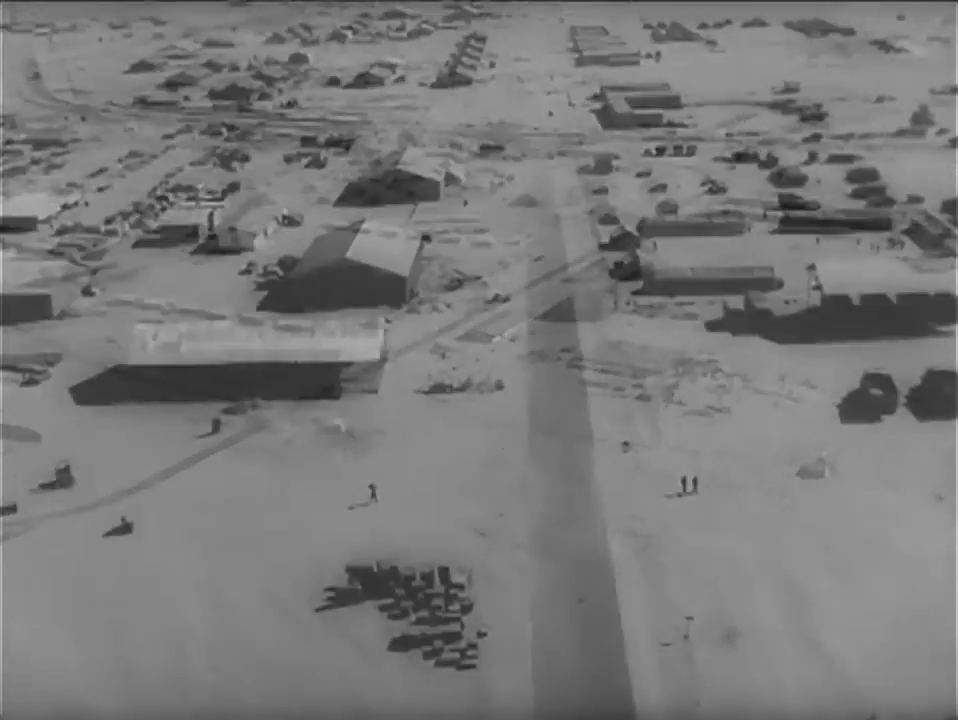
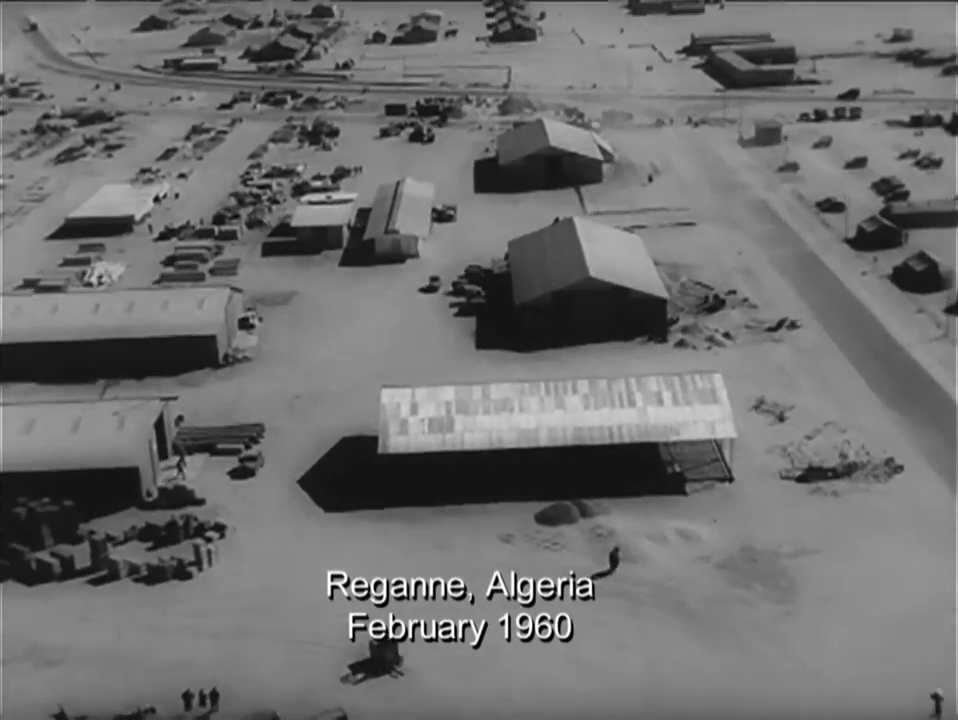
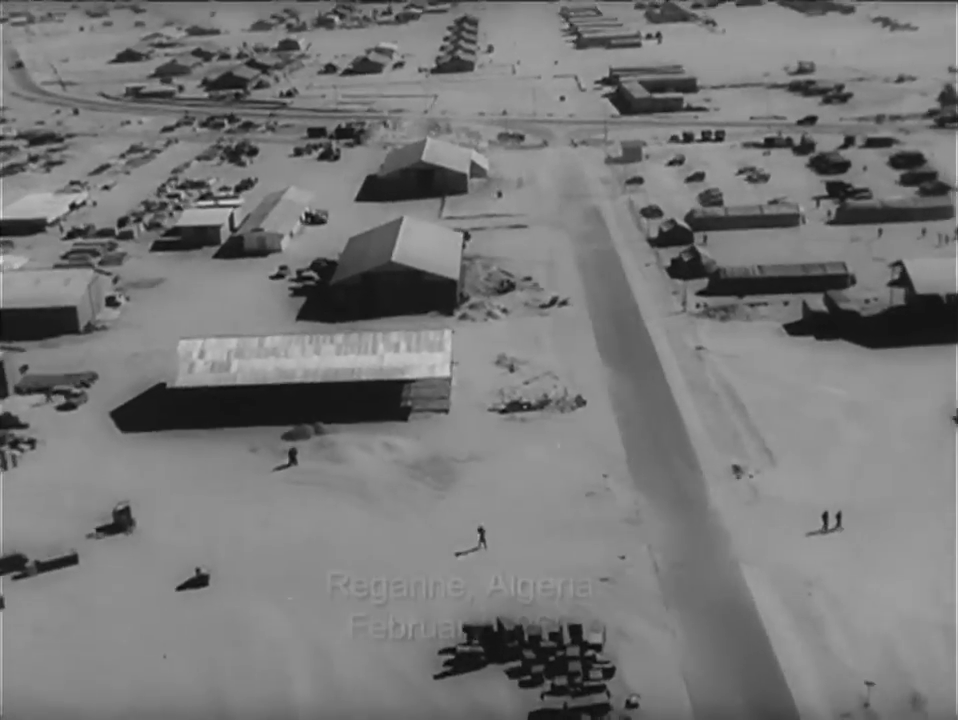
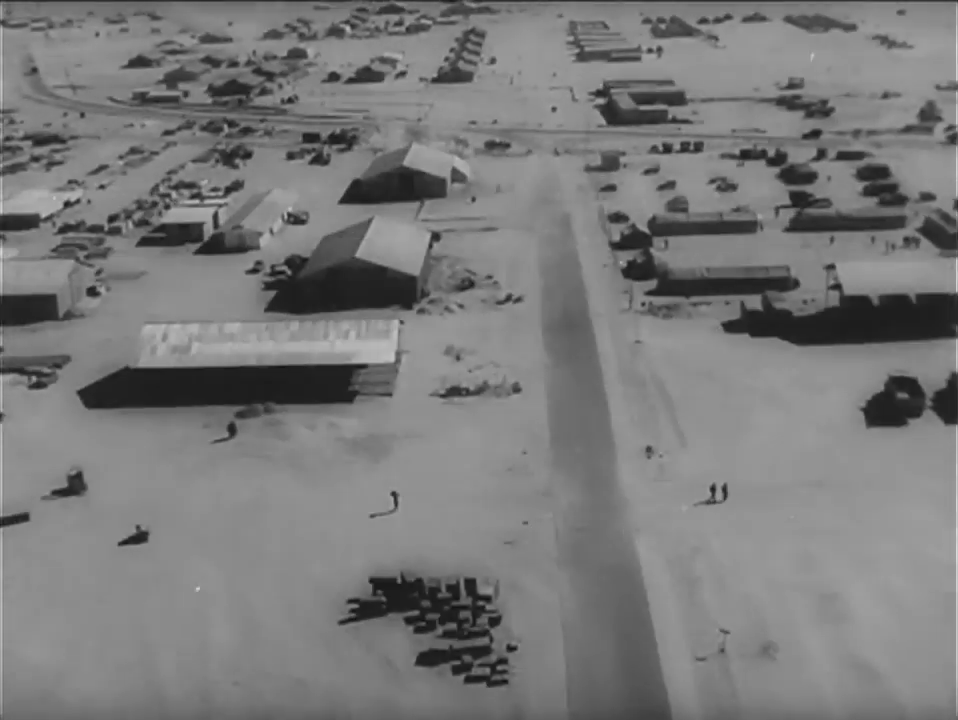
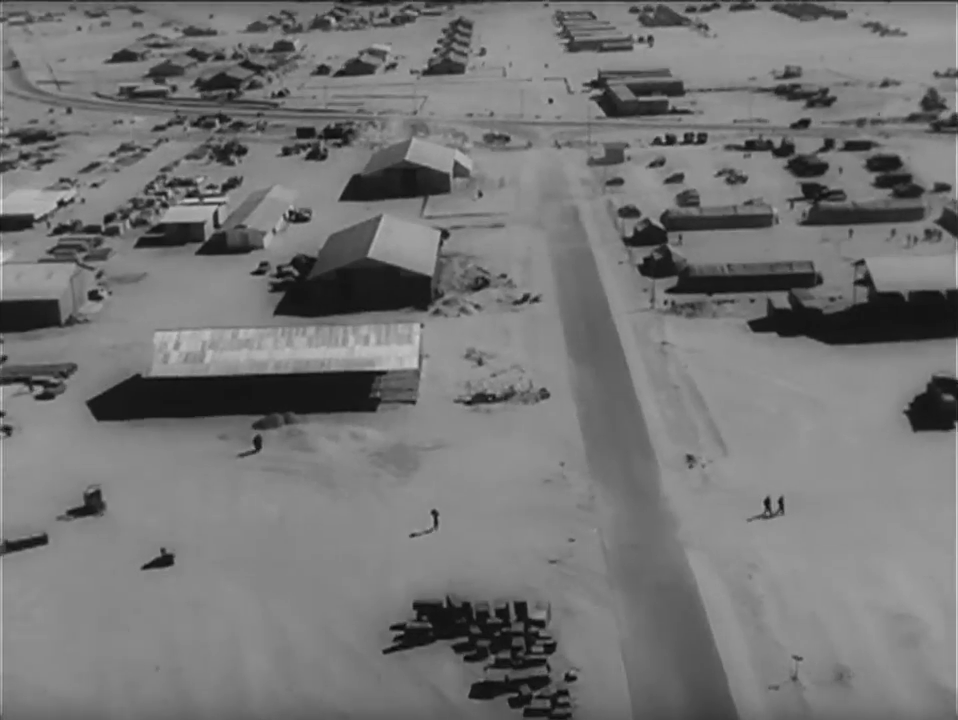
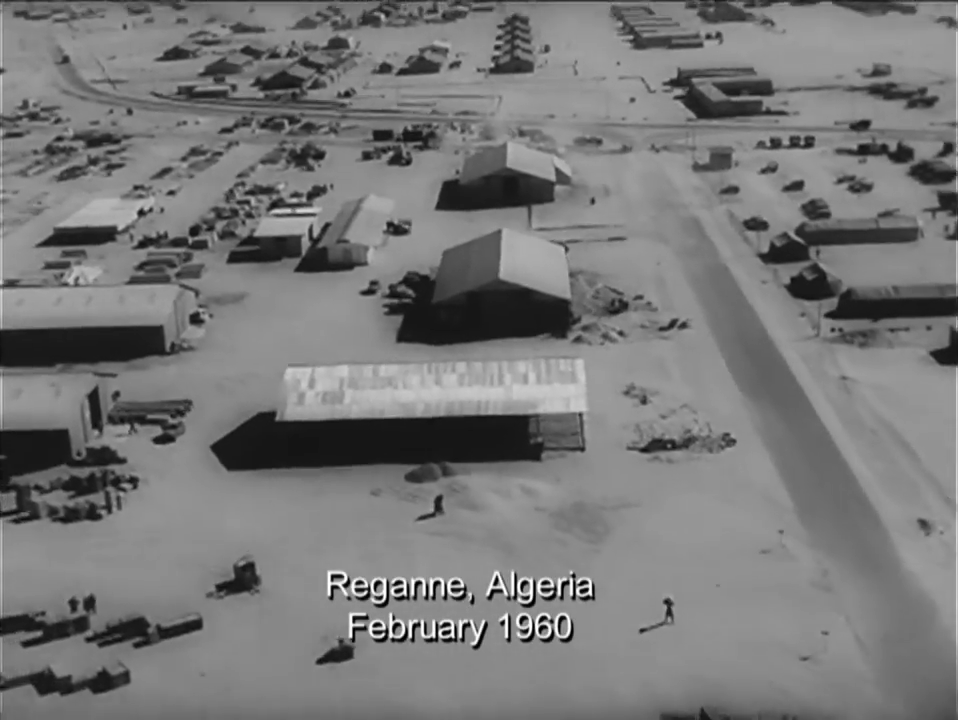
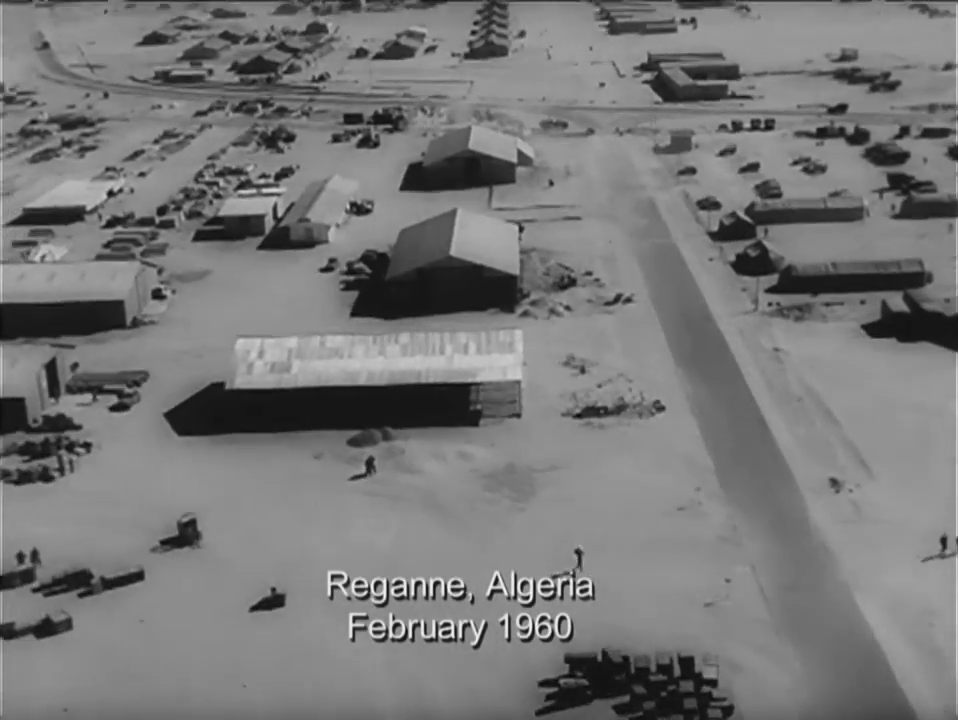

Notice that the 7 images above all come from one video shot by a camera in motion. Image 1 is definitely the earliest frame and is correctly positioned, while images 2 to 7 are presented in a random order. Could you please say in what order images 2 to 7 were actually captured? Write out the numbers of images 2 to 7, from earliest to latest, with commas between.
4, 5, 3, 7, 6, 2
